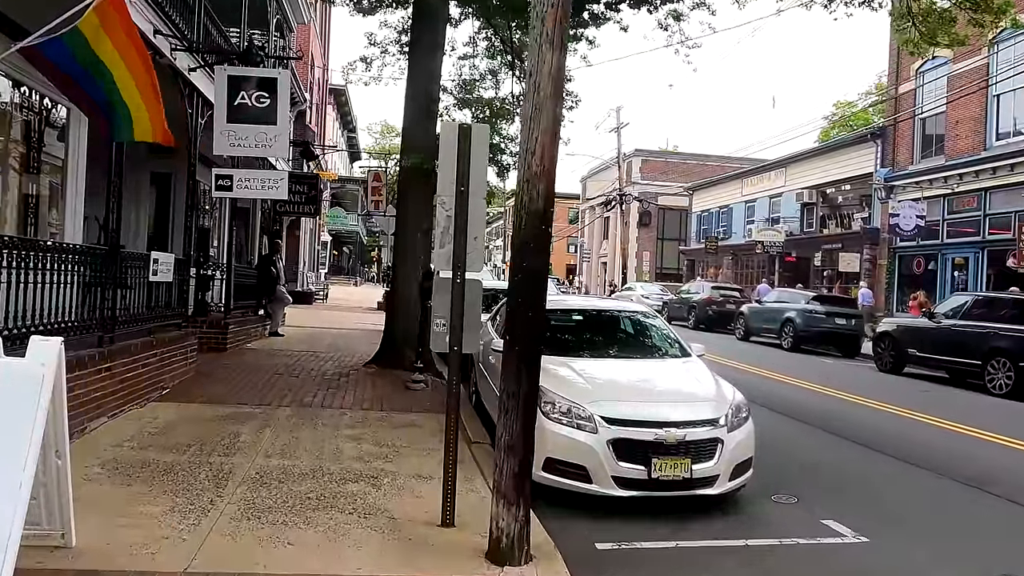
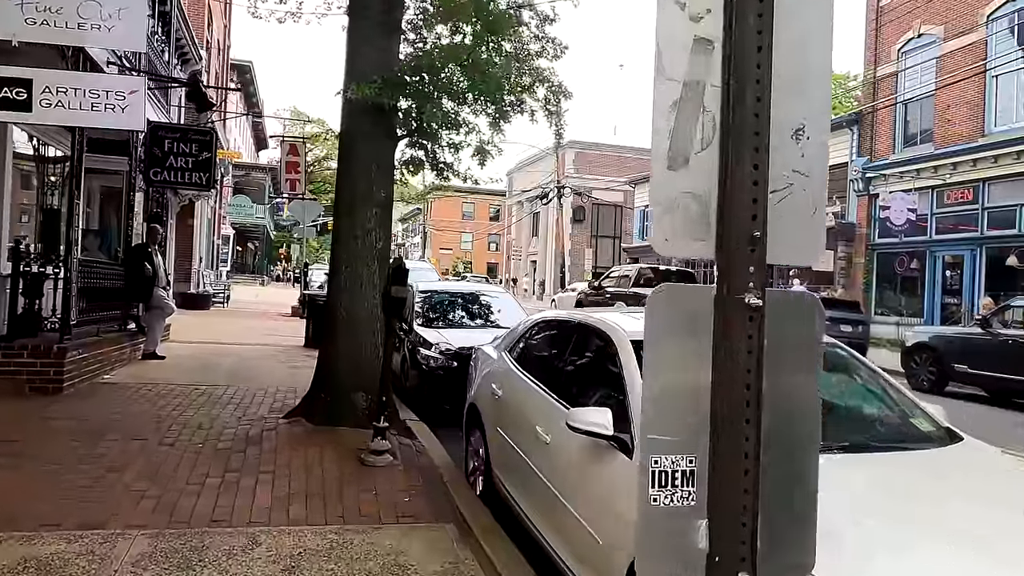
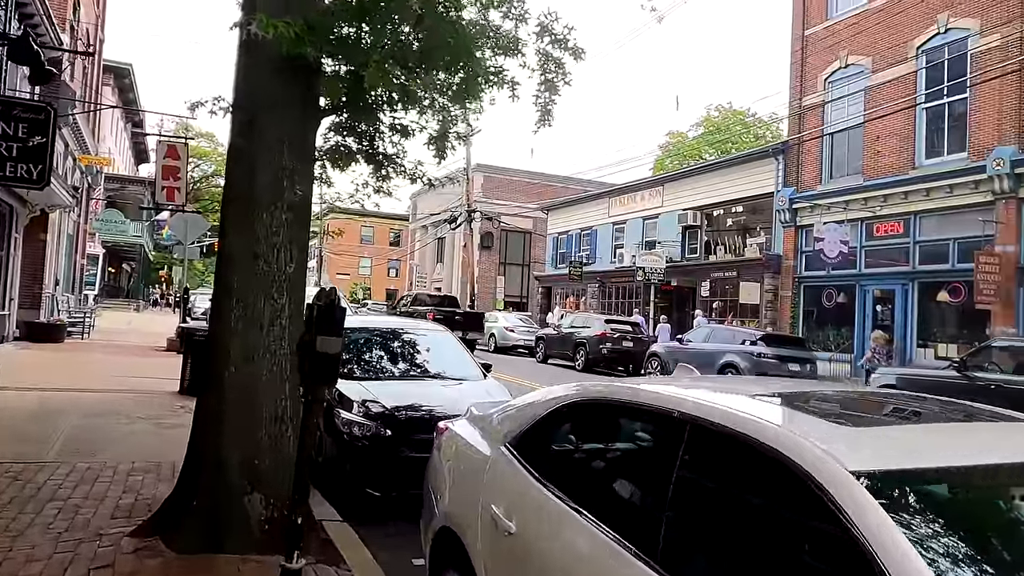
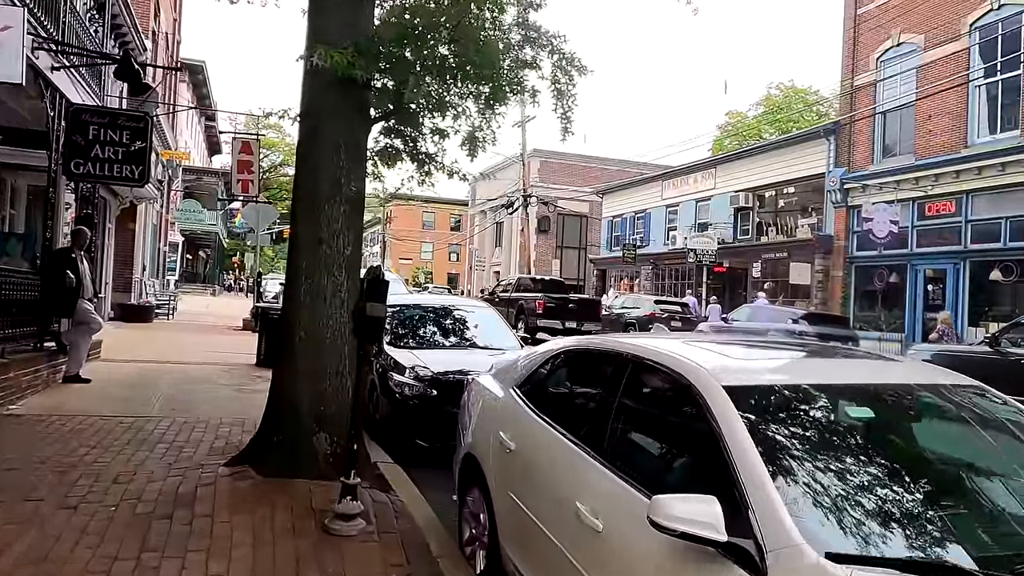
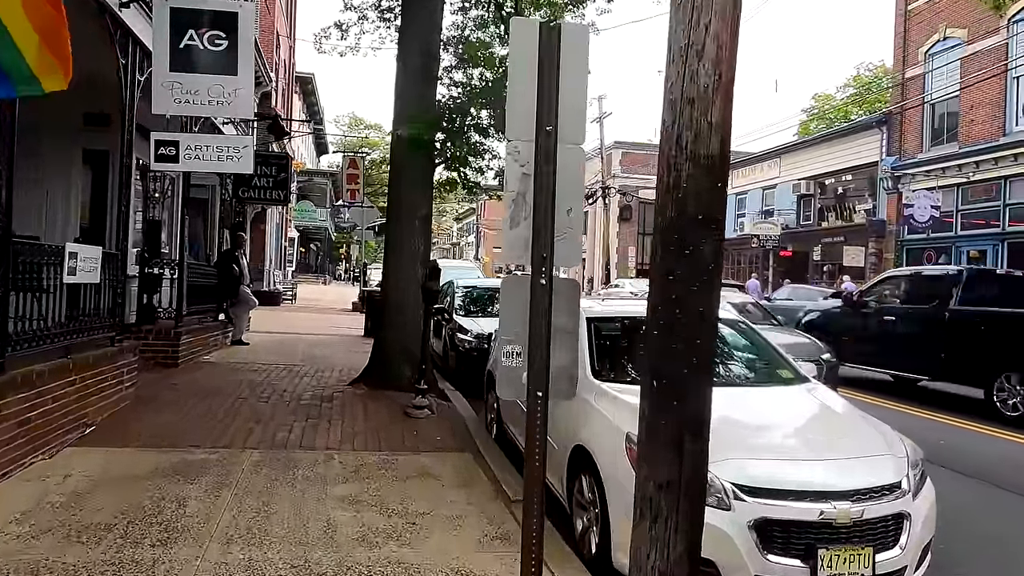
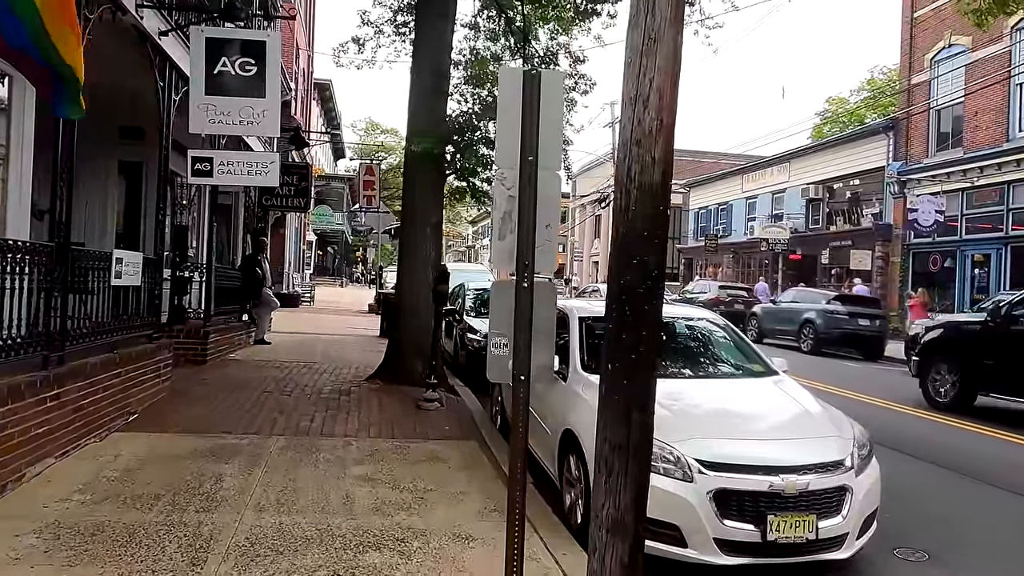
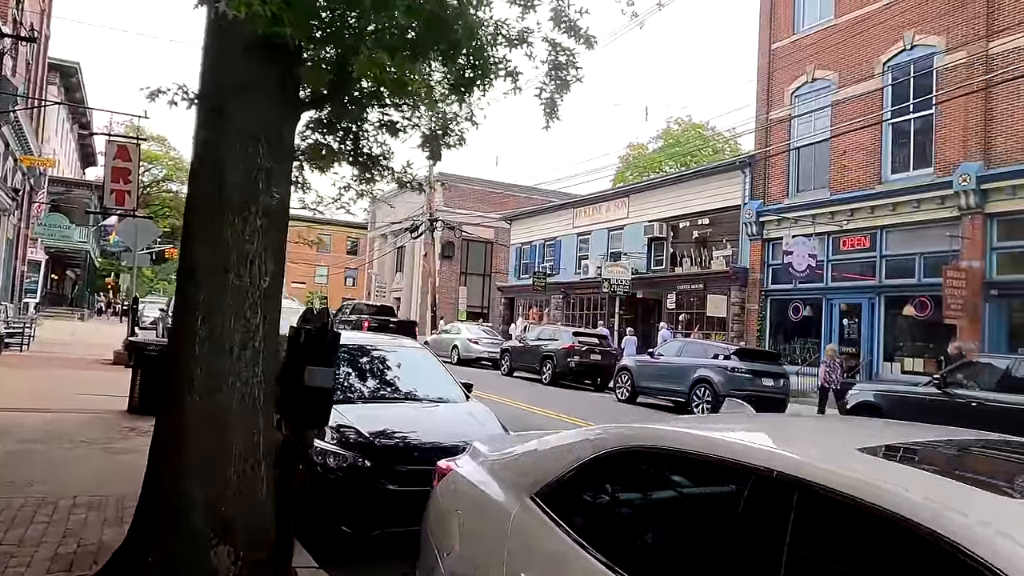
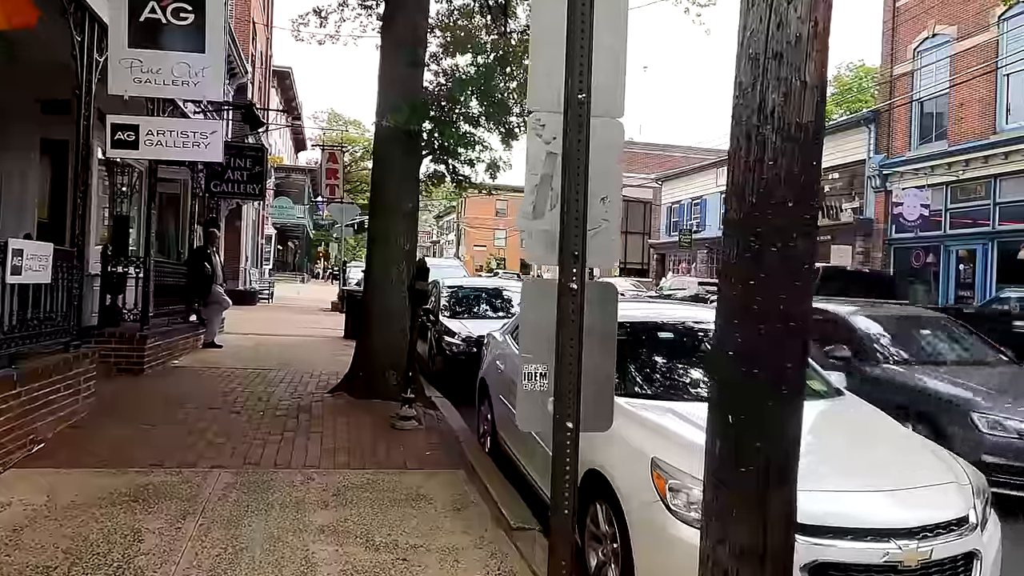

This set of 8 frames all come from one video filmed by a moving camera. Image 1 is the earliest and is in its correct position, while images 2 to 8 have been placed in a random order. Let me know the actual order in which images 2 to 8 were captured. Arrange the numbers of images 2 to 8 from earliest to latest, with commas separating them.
6, 5, 8, 2, 4, 3, 7
